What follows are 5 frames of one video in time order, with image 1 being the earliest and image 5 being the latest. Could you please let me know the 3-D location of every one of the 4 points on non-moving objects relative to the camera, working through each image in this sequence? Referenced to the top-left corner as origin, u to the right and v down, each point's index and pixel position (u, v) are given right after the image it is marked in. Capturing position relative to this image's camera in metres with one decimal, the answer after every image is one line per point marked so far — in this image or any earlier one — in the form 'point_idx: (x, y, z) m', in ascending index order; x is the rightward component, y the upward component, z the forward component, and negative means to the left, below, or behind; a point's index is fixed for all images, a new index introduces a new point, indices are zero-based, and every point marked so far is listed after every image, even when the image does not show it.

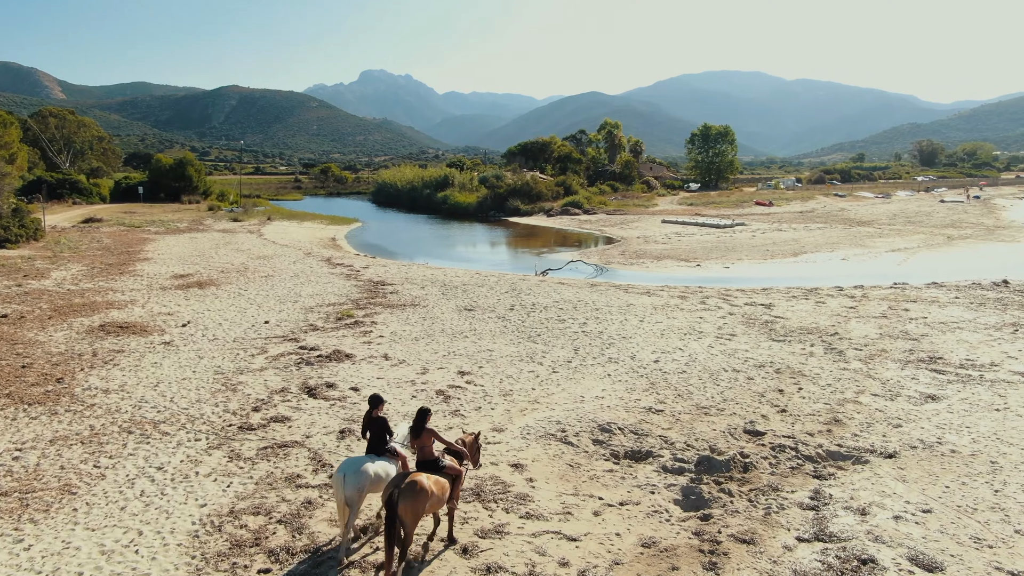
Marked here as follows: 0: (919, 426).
0: (+4.8, -1.6, +9.5) m
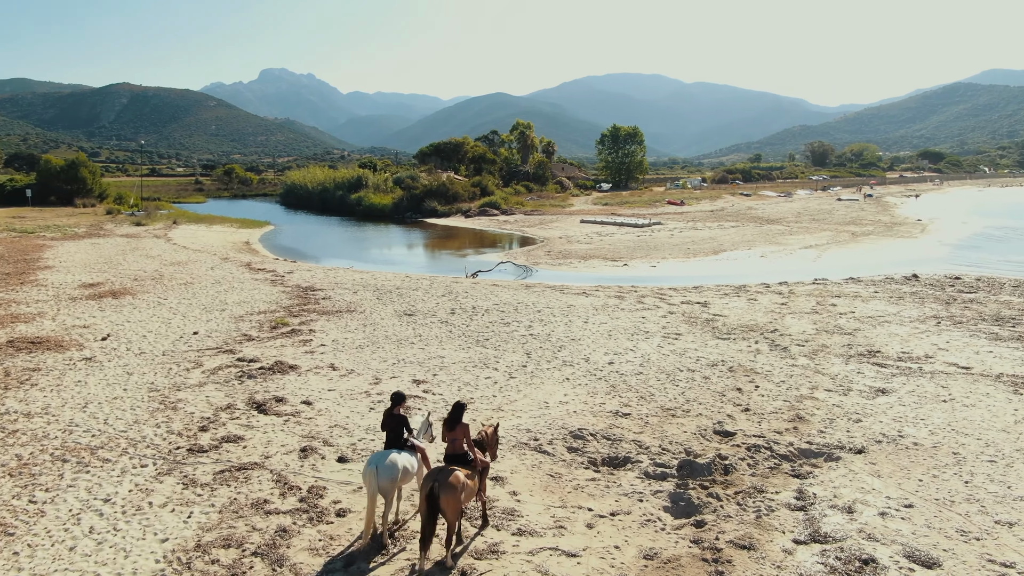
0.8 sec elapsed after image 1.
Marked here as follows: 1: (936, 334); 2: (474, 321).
0: (+4.4, -1.6, +9.7) m
1: (+7.8, -0.9, +14.8) m
2: (-0.7, -0.6, +15.1) m
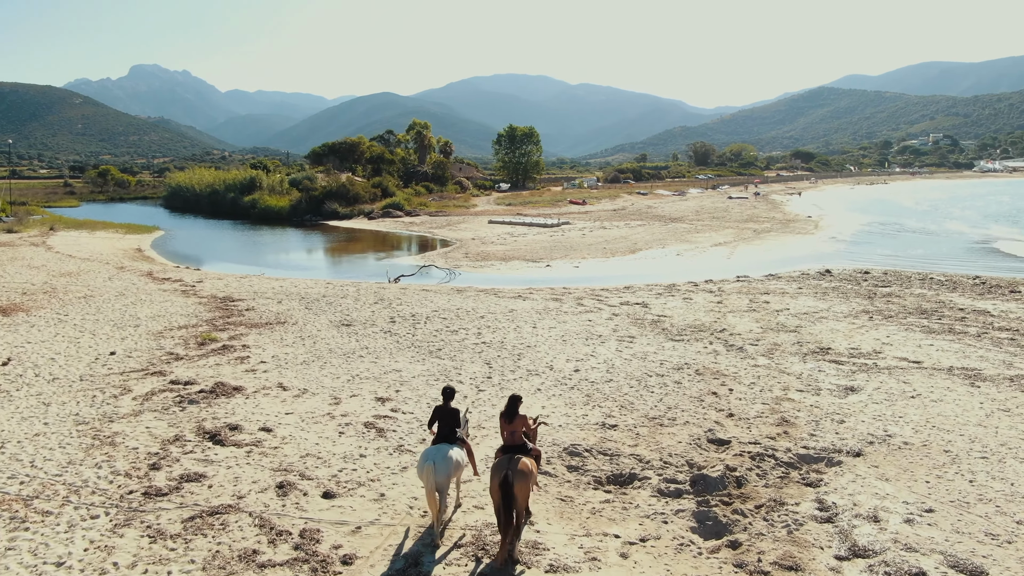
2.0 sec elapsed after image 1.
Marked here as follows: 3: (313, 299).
0: (+4.2, -1.6, +9.6) m
1: (+6.9, -0.8, +15.1) m
2: (-1.7, -0.7, +14.3) m
3: (-4.4, -0.2, +17.5) m
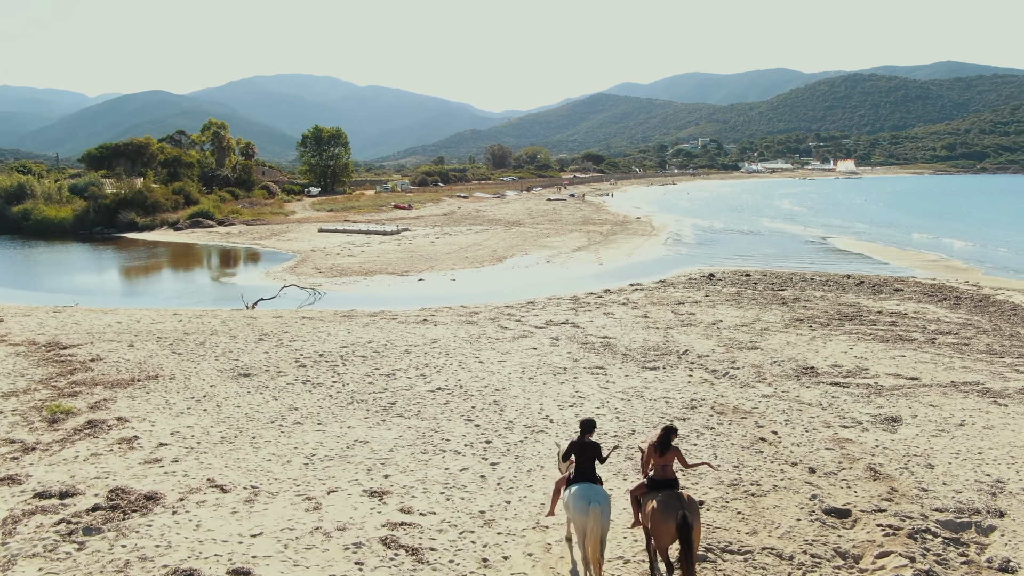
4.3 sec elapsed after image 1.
0: (+4.5, -1.8, +8.3) m
1: (+5.7, -0.9, +14.3) m
2: (-2.4, -1.2, +11.4) m
3: (-5.8, -0.9, +13.8) m
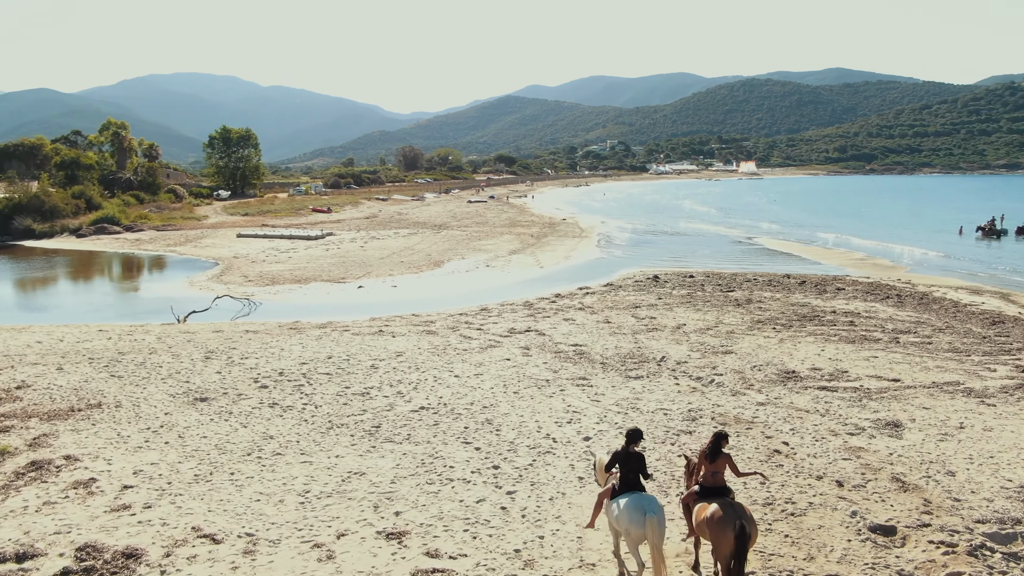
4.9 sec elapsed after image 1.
0: (+4.6, -1.8, +8.2) m
1: (+5.1, -1.0, +14.3) m
2: (-2.6, -1.4, +10.4) m
3: (-6.3, -1.1, +12.5) m
